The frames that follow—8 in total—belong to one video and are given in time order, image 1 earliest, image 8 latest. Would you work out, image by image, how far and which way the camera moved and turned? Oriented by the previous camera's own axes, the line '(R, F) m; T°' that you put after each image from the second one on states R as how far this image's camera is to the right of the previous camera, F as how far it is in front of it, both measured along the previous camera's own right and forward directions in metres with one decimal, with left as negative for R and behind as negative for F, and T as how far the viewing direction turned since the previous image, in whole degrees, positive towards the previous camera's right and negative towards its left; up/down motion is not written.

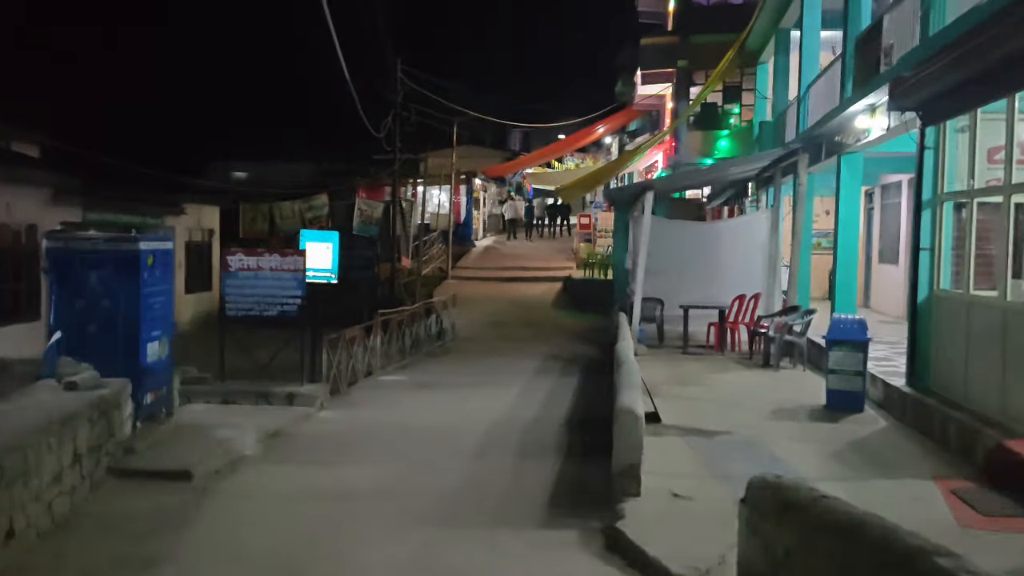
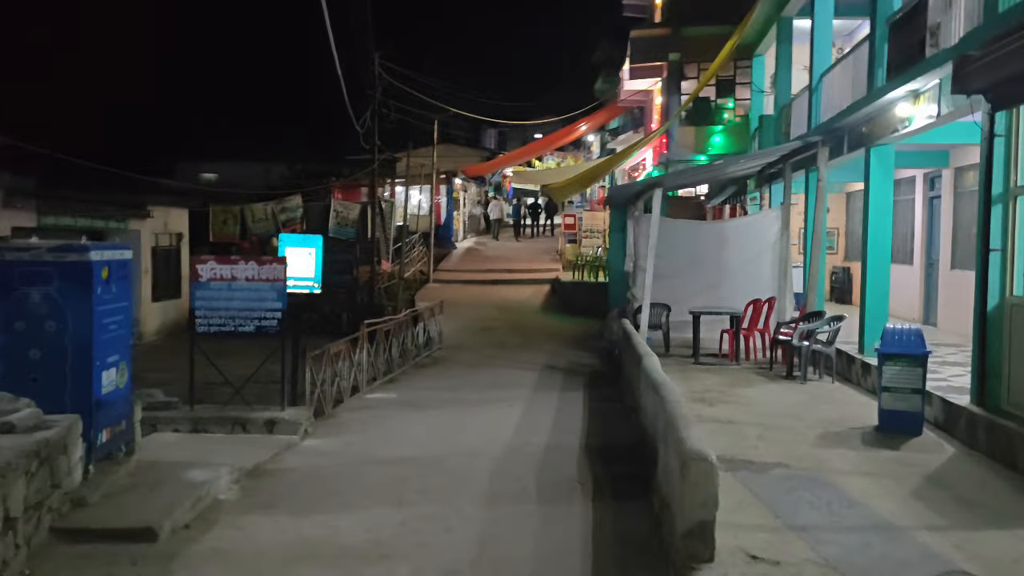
(-0.3, +1.0) m; +2°
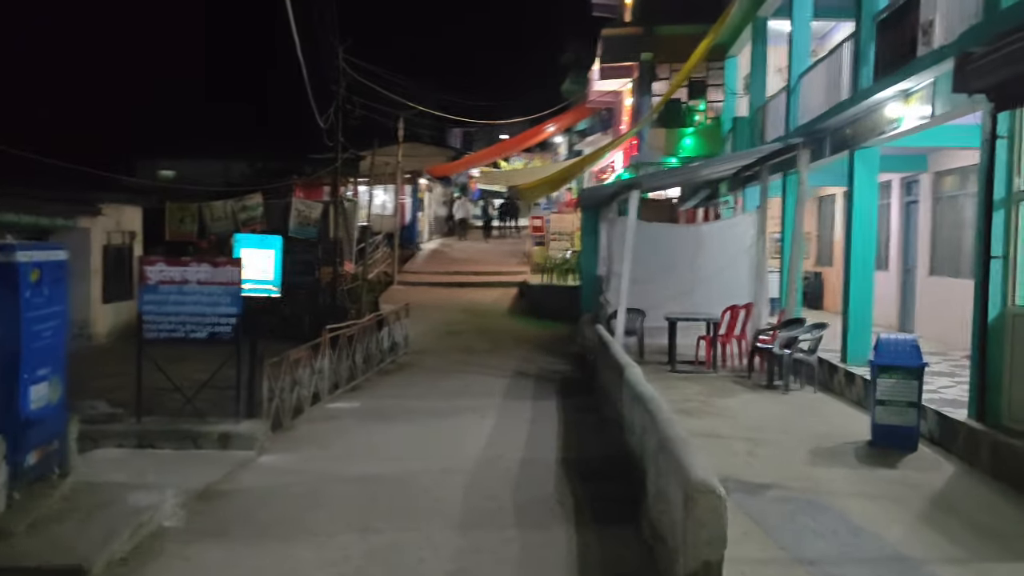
(-0.1, +0.5) m; +3°
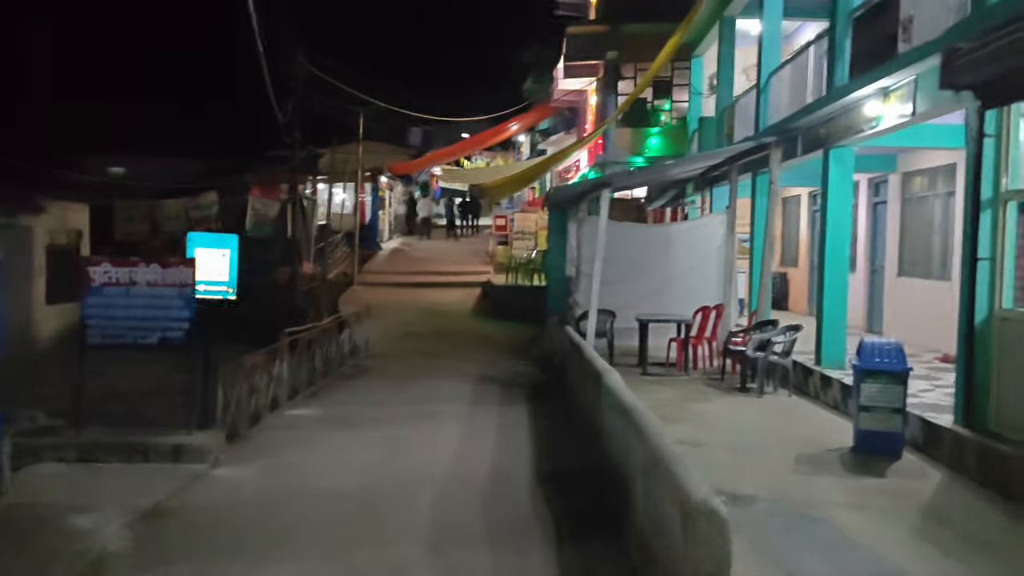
(-0.1, +0.3) m; +3°
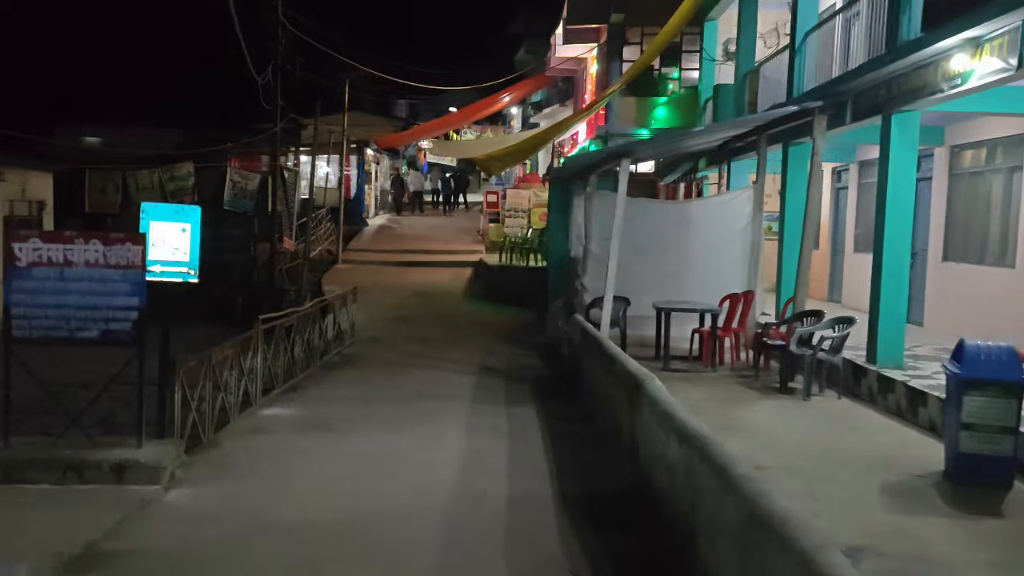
(-0.3, +1.3) m; +1°
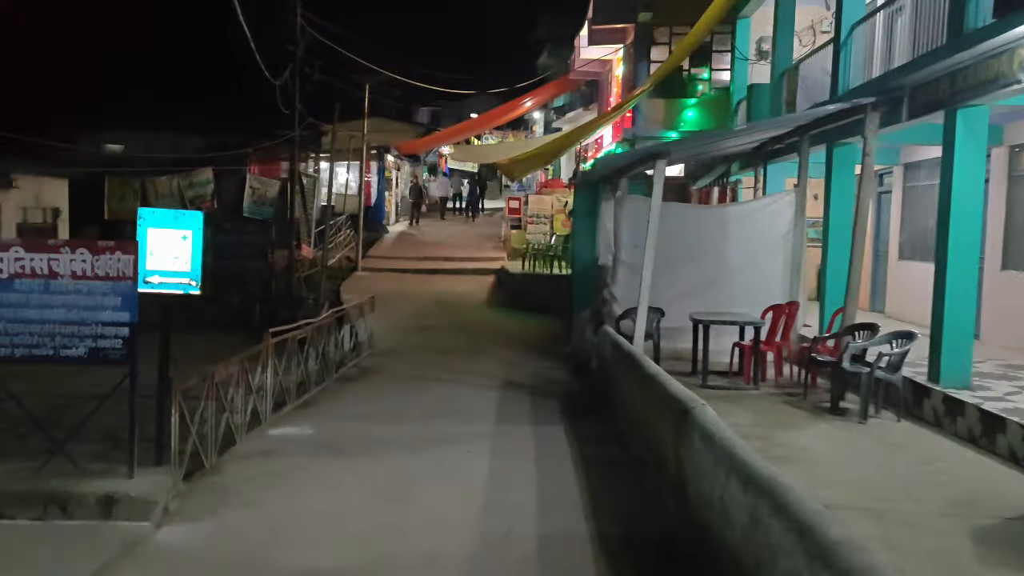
(-0.1, +0.6) m; -1°
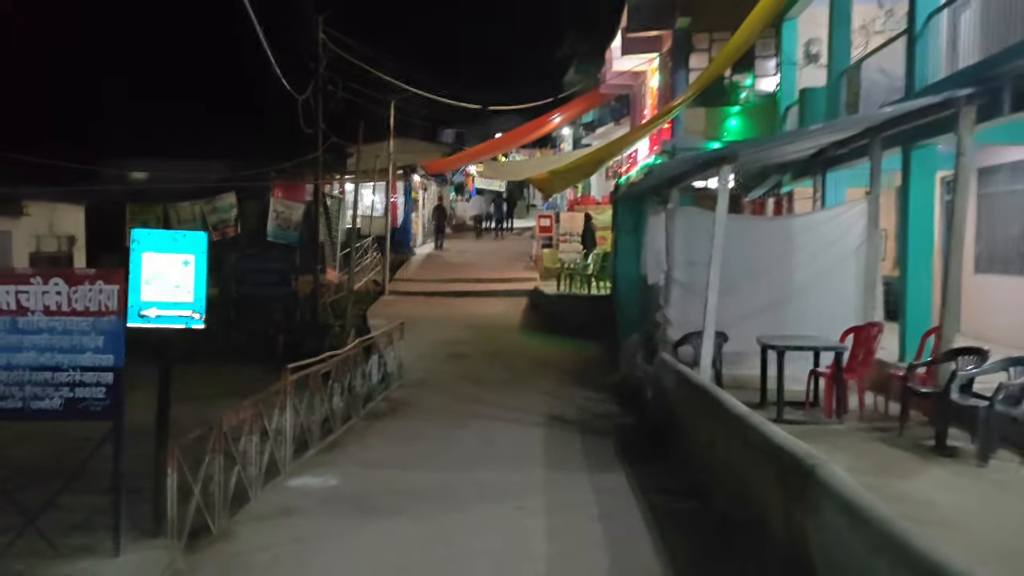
(-0.2, +1.0) m; -2°
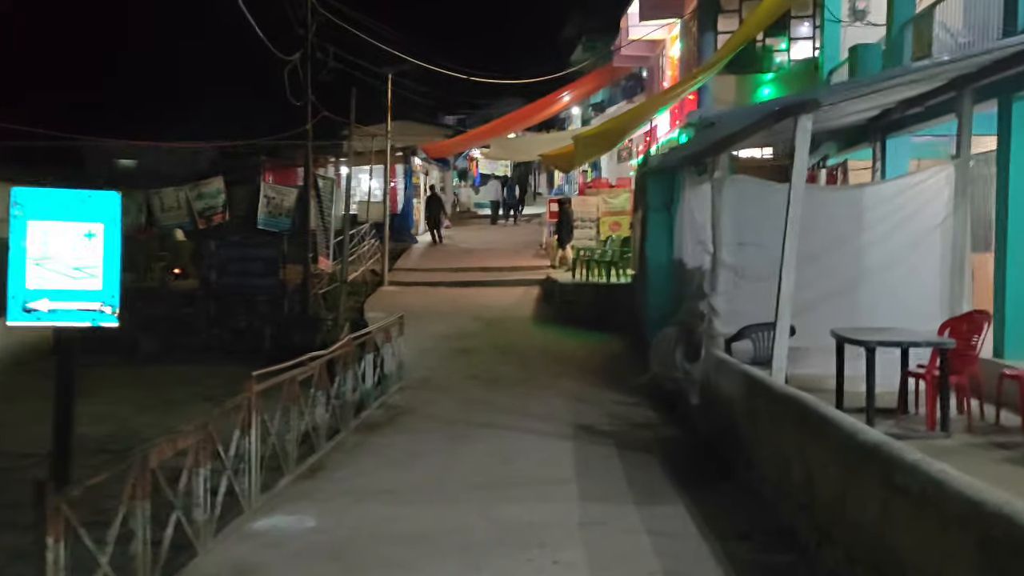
(-0.2, +1.6) m; 0°
